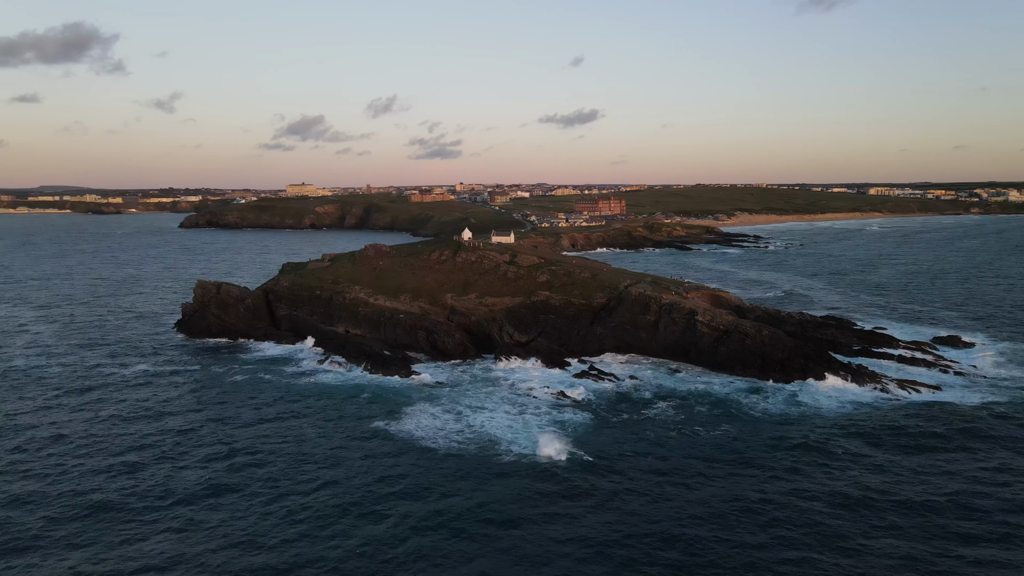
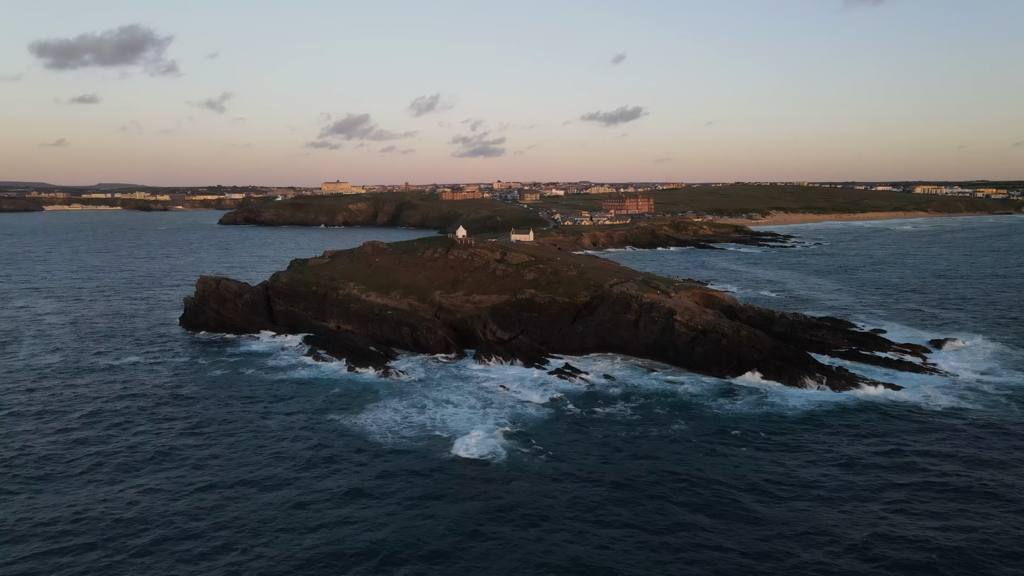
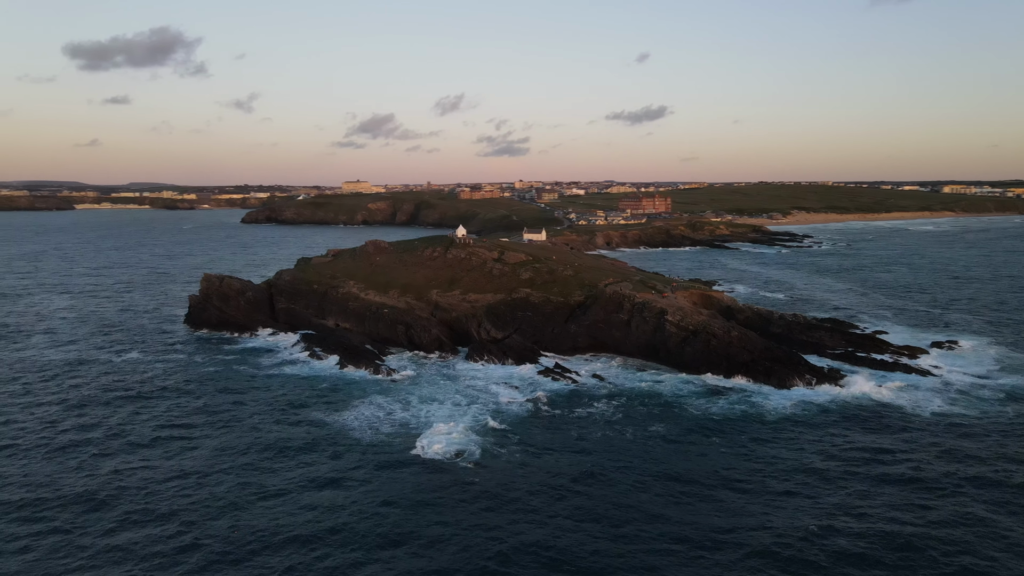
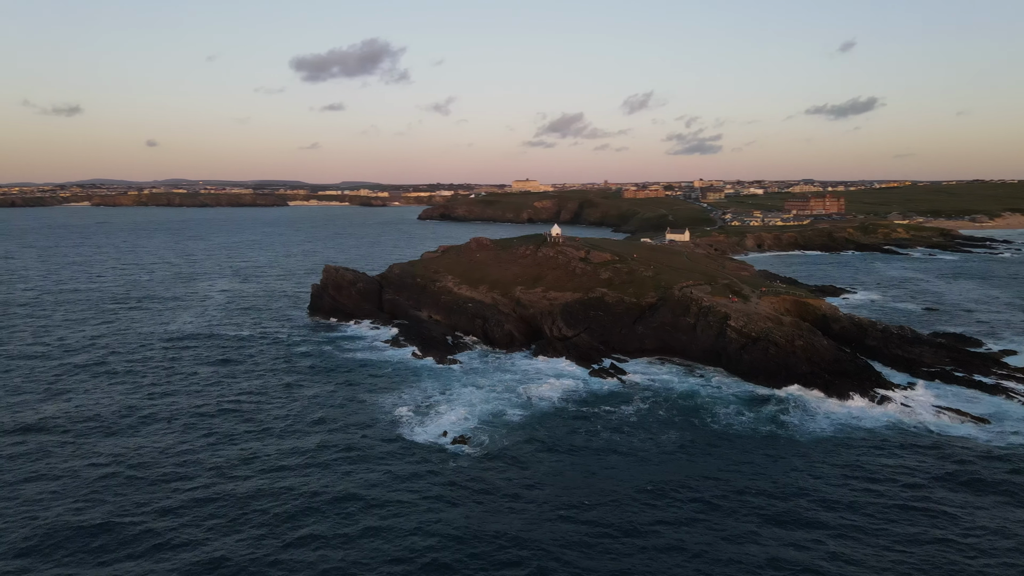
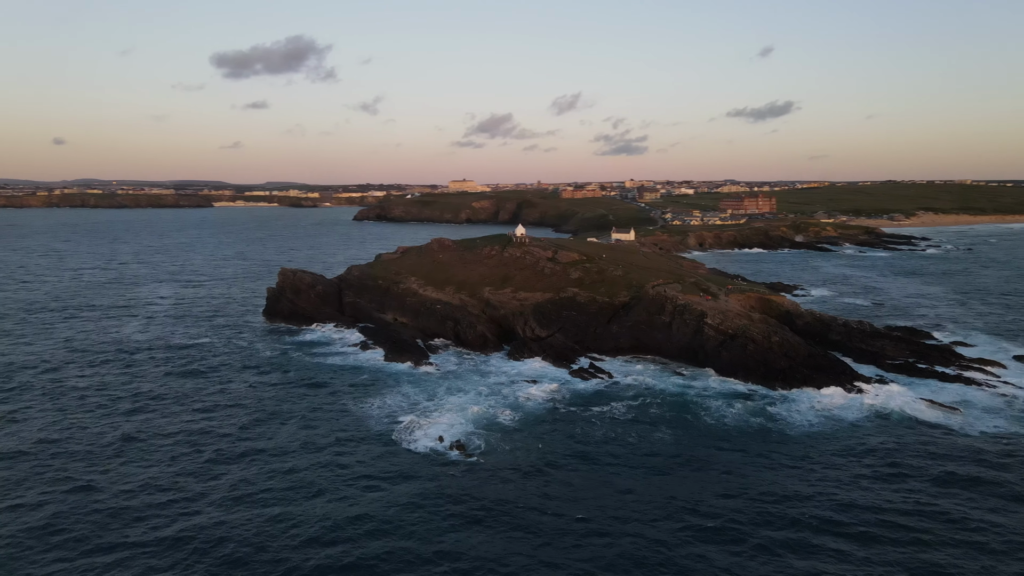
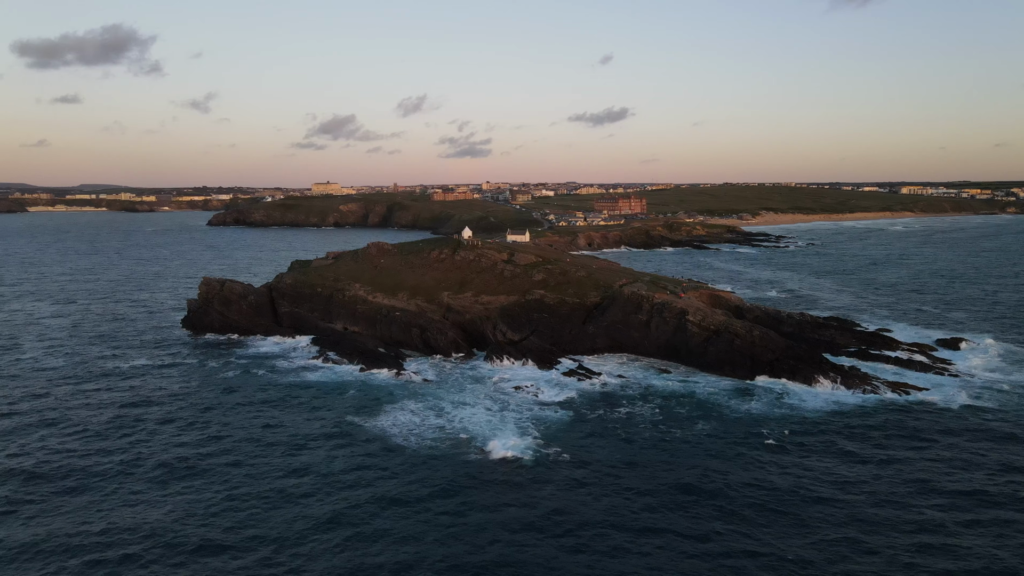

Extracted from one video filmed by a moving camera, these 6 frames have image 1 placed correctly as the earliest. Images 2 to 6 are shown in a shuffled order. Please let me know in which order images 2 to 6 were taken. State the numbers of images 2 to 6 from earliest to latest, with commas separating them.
6, 2, 3, 5, 4
